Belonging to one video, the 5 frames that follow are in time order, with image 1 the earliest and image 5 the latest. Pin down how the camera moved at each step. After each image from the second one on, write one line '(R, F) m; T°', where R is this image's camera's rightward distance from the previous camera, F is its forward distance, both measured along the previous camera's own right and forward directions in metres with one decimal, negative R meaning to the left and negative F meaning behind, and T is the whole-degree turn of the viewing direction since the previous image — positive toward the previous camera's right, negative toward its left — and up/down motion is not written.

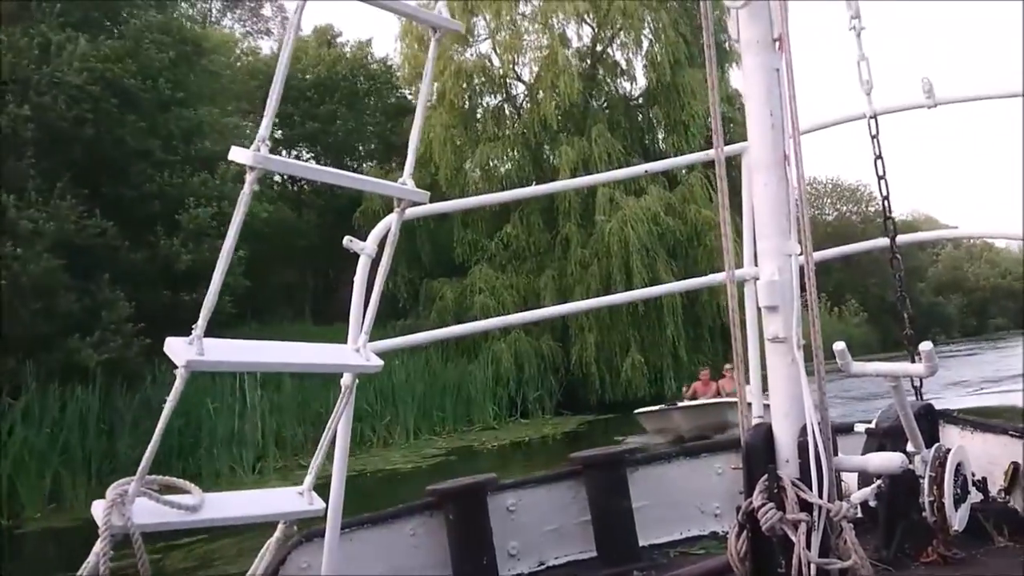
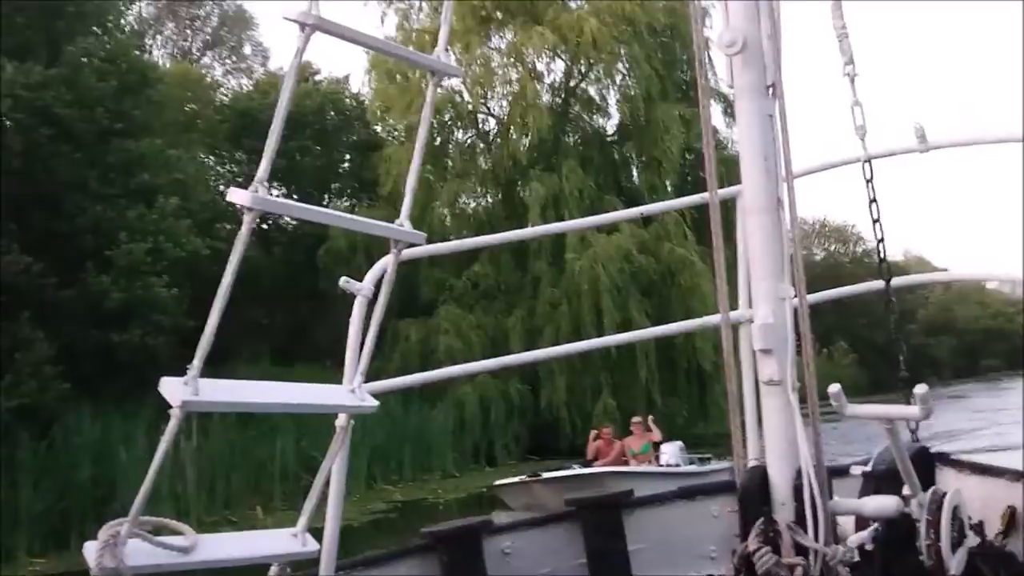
(+0.4, +0.5) m; 0°
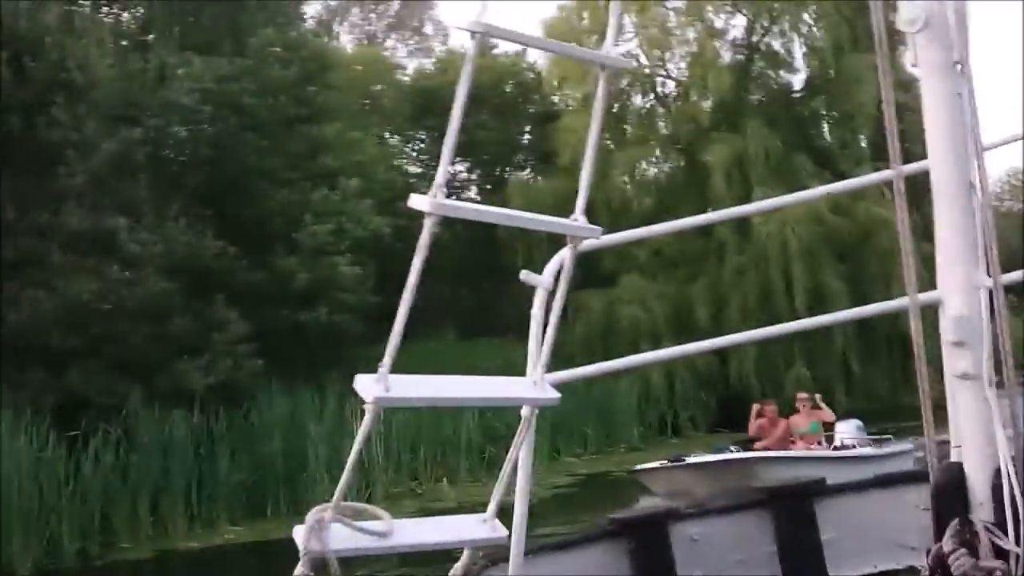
(+0.1, +0.2) m; -11°
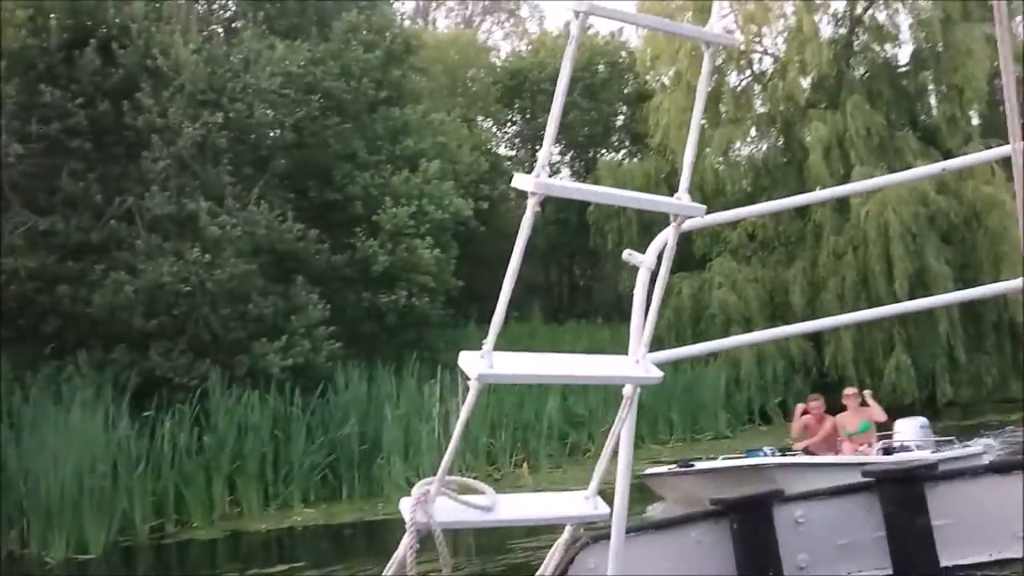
(+0.2, +0.2) m; -6°
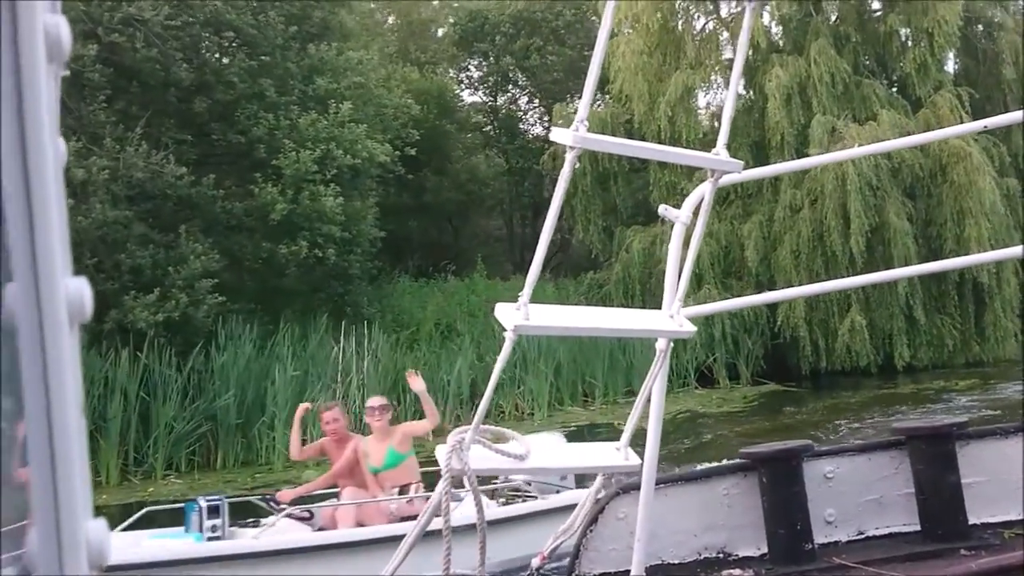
(+0.8, +0.6) m; 0°
